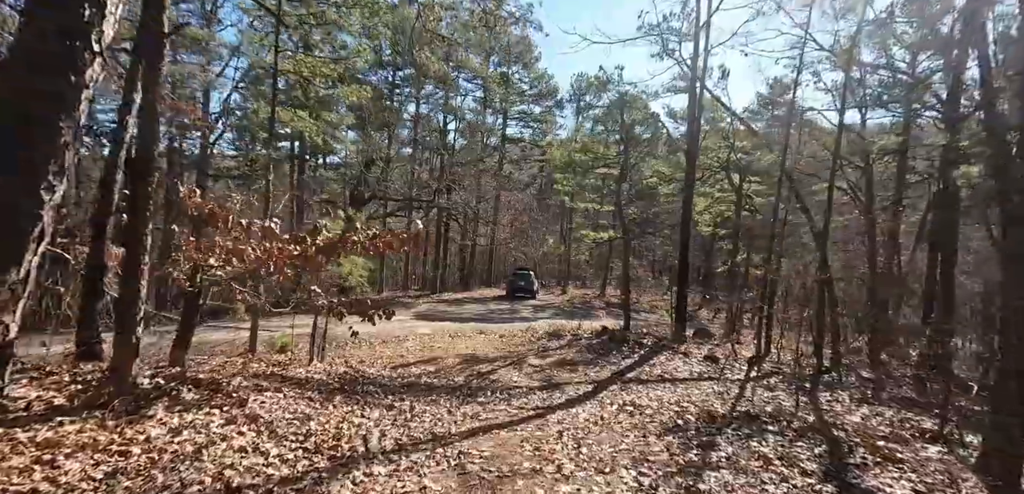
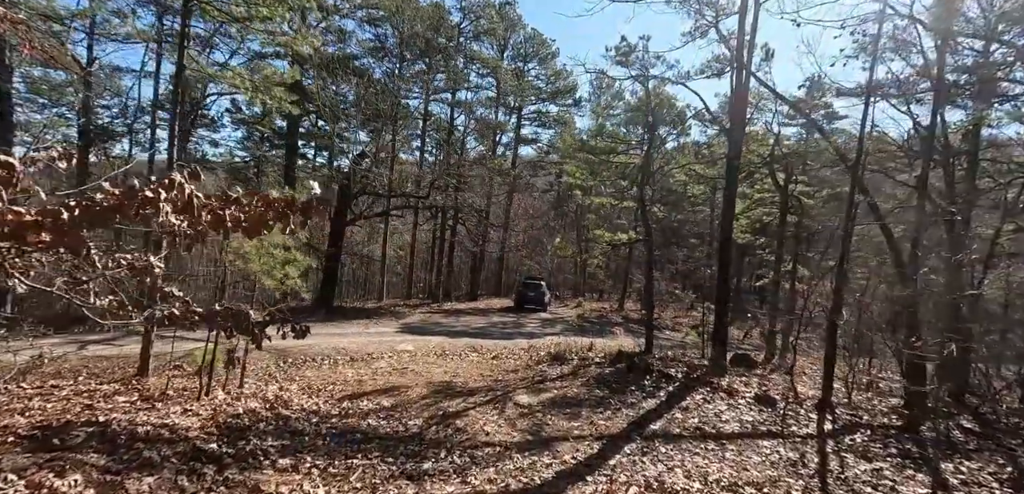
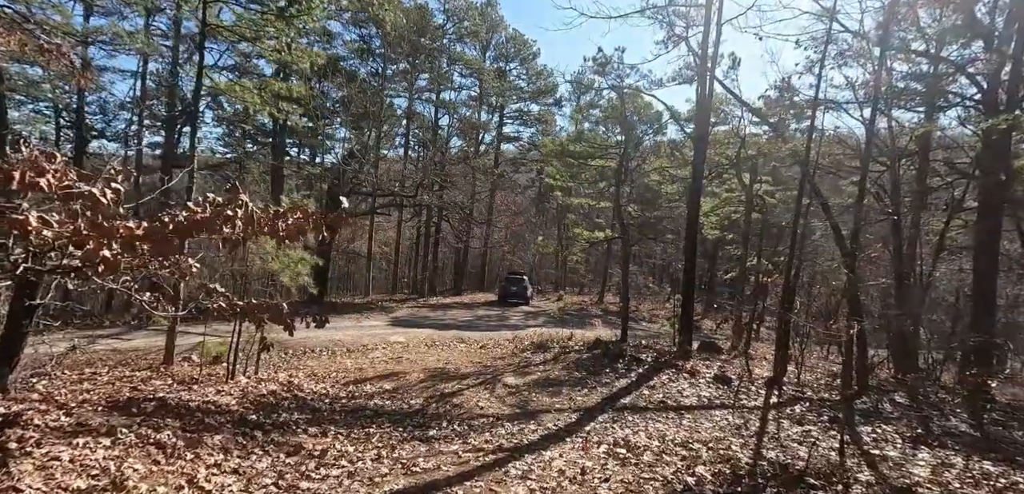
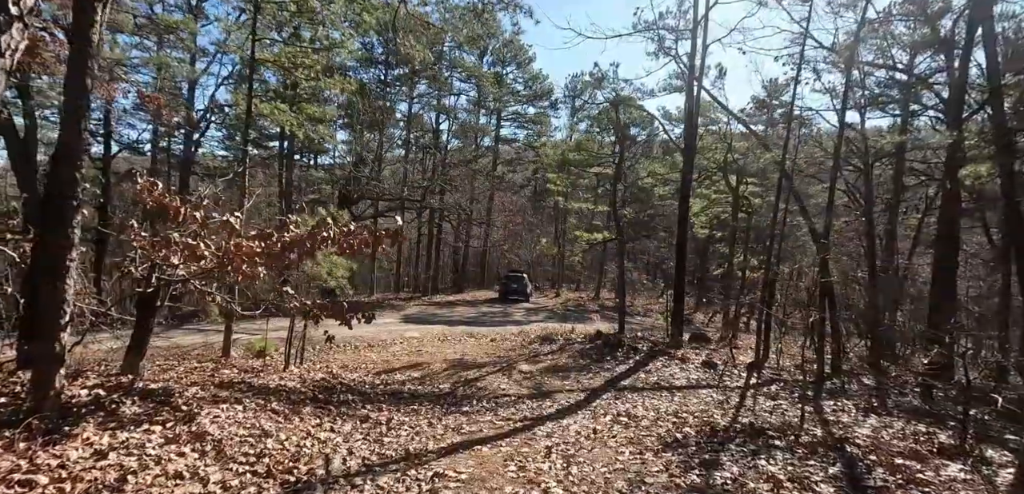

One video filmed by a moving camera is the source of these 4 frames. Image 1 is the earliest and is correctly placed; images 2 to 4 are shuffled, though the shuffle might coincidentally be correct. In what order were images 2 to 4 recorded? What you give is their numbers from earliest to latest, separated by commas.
4, 3, 2
